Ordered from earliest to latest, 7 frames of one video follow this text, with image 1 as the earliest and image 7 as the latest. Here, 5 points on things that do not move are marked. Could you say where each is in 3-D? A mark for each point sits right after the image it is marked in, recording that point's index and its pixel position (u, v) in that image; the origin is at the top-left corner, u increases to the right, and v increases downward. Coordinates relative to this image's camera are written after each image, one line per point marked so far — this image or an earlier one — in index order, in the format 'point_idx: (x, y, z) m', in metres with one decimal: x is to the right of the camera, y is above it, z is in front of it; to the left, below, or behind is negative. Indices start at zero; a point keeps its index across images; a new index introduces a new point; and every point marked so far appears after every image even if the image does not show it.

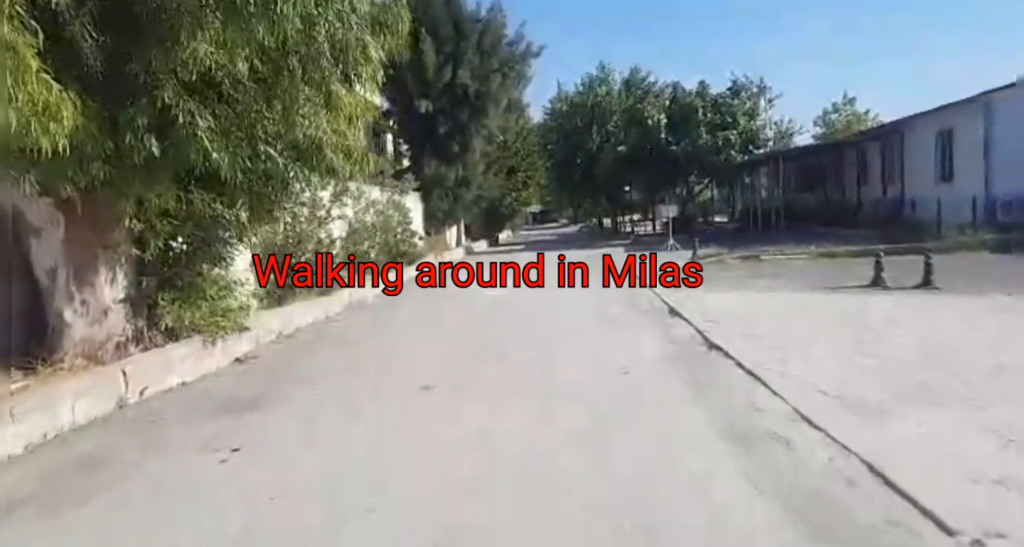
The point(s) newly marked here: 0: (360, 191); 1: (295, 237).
0: (-4.6, +2.5, +18.1) m
1: (-4.5, +0.8, +12.6) m
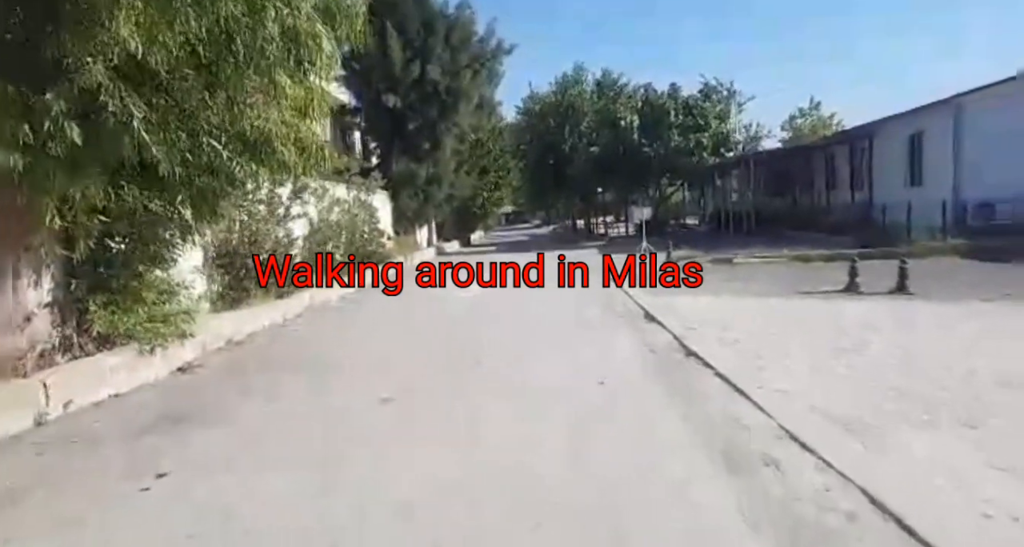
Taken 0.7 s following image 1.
0: (-5.4, +2.4, +17.4) m
1: (-5.1, +0.7, +11.9) m
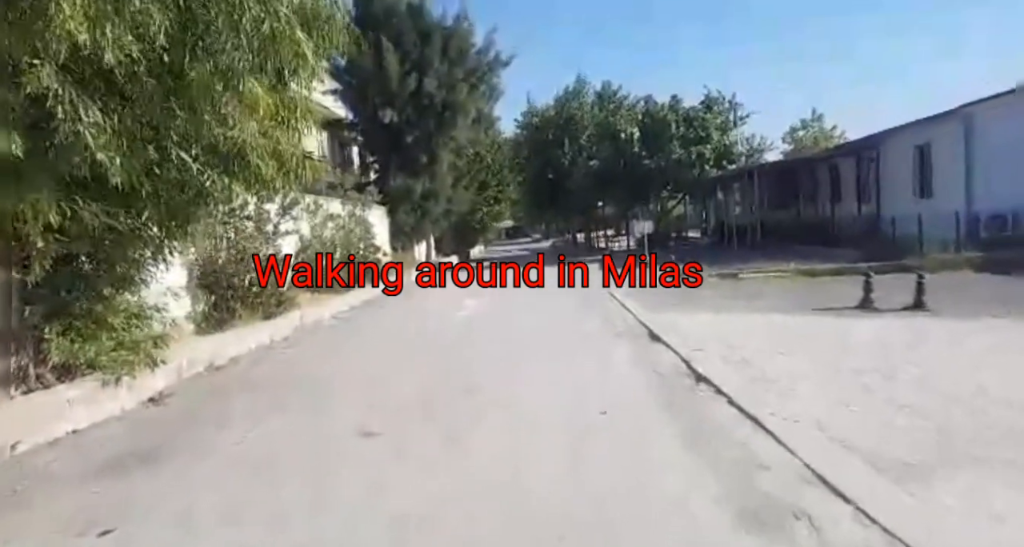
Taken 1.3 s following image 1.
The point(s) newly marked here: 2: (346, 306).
0: (-5.5, +2.0, +17.0) m
1: (-5.1, +0.4, +11.4) m
2: (-4.4, -0.8, +15.9) m
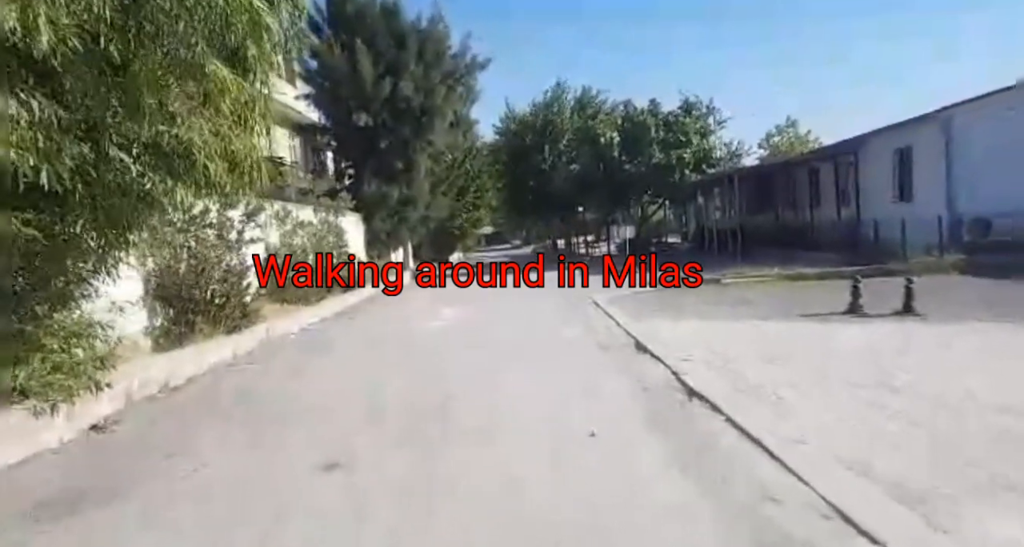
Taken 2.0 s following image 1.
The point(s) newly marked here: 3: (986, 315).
0: (-6.1, +1.7, +16.3) m
1: (-5.5, +0.2, +10.8) m
2: (-4.9, -1.1, +15.3) m
3: (+9.5, -0.8, +12.3) m
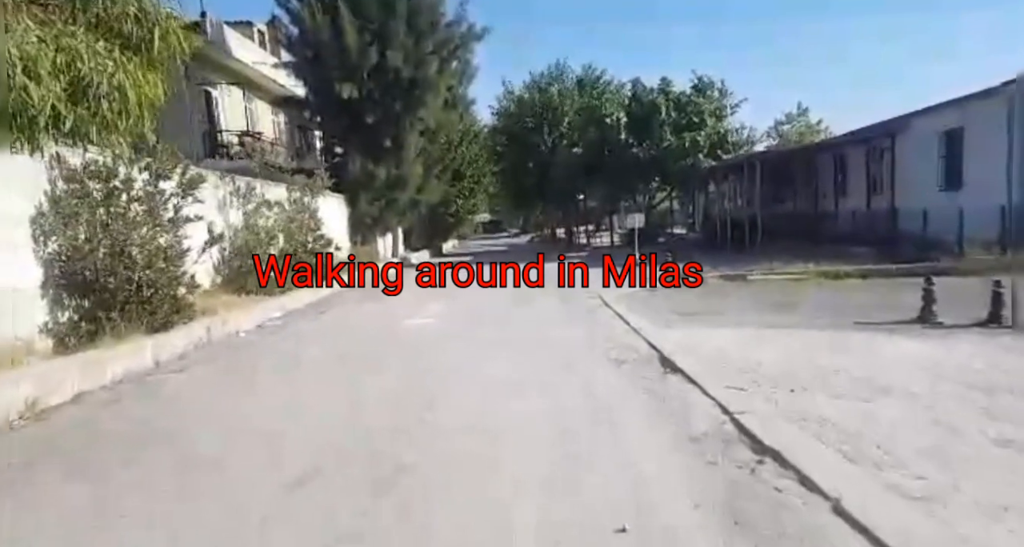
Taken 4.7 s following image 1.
0: (-6.1, +2.0, +14.2) m
1: (-5.6, +0.4, +8.7) m
2: (-5.0, -0.8, +13.2) m
3: (+9.4, -0.9, +10.3) m
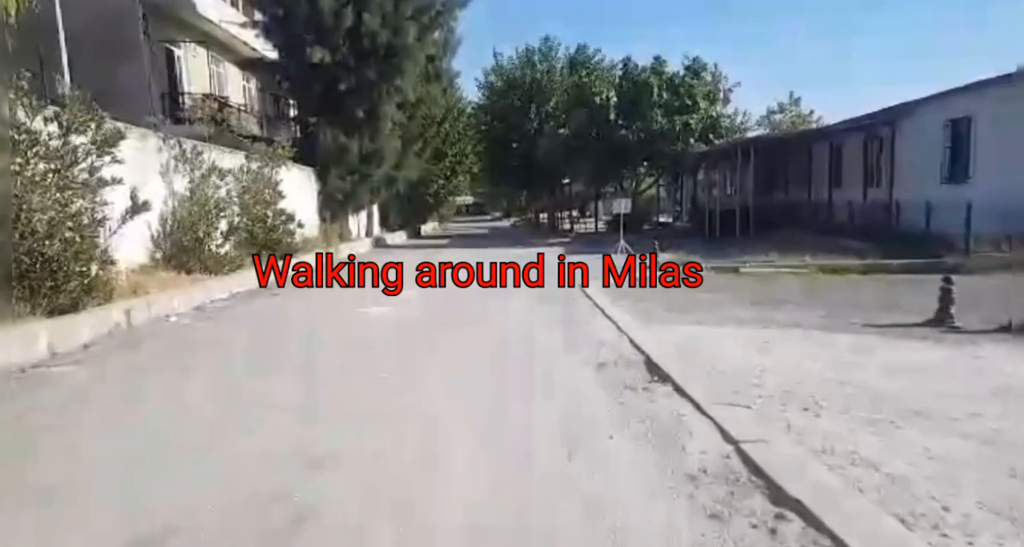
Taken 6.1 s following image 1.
0: (-6.6, +2.5, +12.8) m
1: (-6.0, +0.8, +7.4) m
2: (-5.5, -0.3, +12.0) m
3: (+8.9, -0.9, +9.4) m
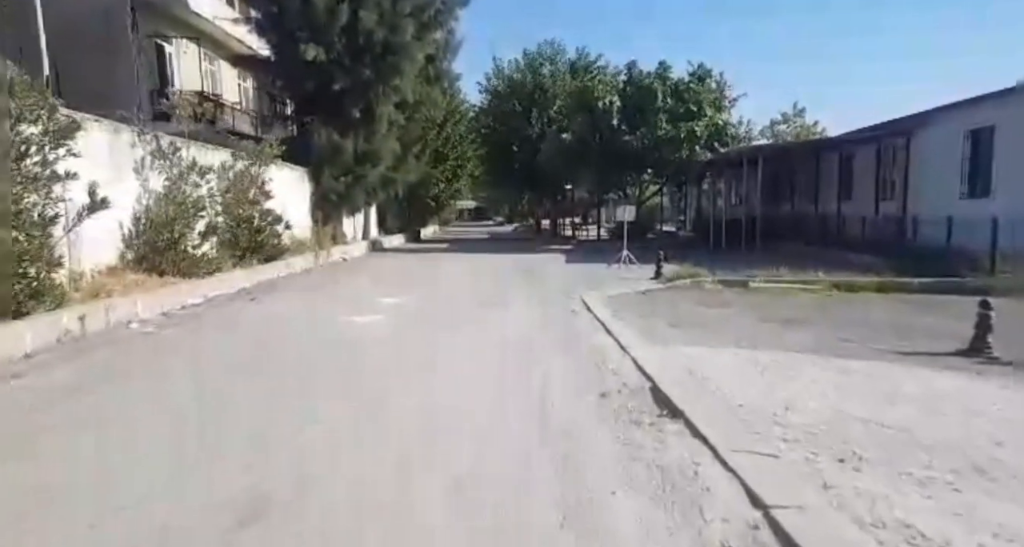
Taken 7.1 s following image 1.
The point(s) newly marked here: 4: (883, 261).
0: (-6.6, +2.5, +12.1) m
1: (-6.0, +0.7, +6.7) m
2: (-5.6, -0.4, +11.2) m
3: (+8.8, -1.2, +8.6) m
4: (+11.7, +0.4, +19.9) m
